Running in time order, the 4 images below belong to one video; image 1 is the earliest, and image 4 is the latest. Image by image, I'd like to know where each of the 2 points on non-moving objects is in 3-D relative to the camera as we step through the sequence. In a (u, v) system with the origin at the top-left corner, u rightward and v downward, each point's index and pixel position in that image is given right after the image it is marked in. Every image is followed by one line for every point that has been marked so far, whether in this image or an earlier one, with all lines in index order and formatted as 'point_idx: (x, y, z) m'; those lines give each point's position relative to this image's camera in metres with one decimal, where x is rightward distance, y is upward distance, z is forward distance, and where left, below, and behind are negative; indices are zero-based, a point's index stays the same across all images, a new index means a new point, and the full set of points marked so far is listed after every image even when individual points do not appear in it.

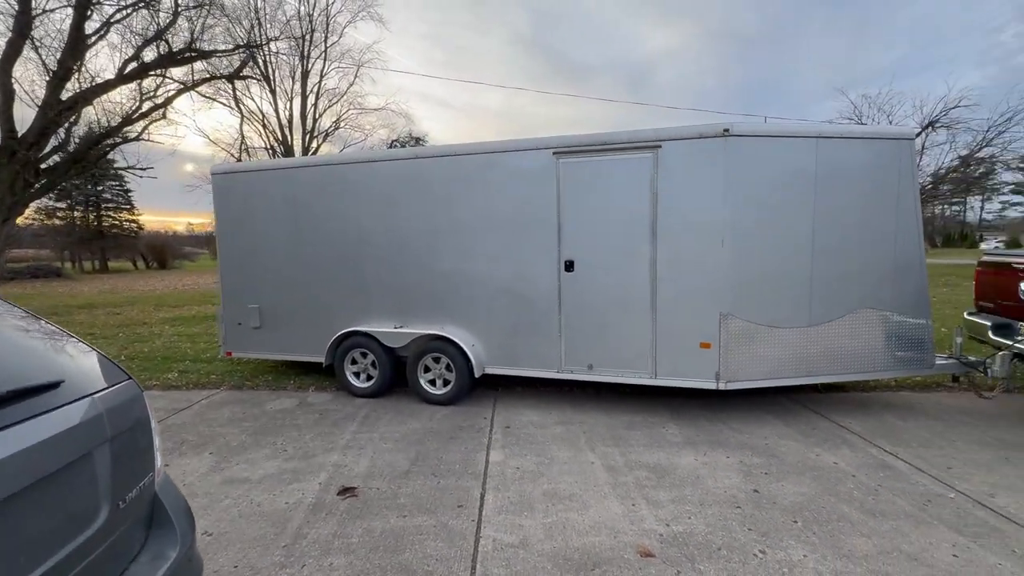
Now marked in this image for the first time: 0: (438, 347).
0: (-0.8, -0.7, +5.1) m
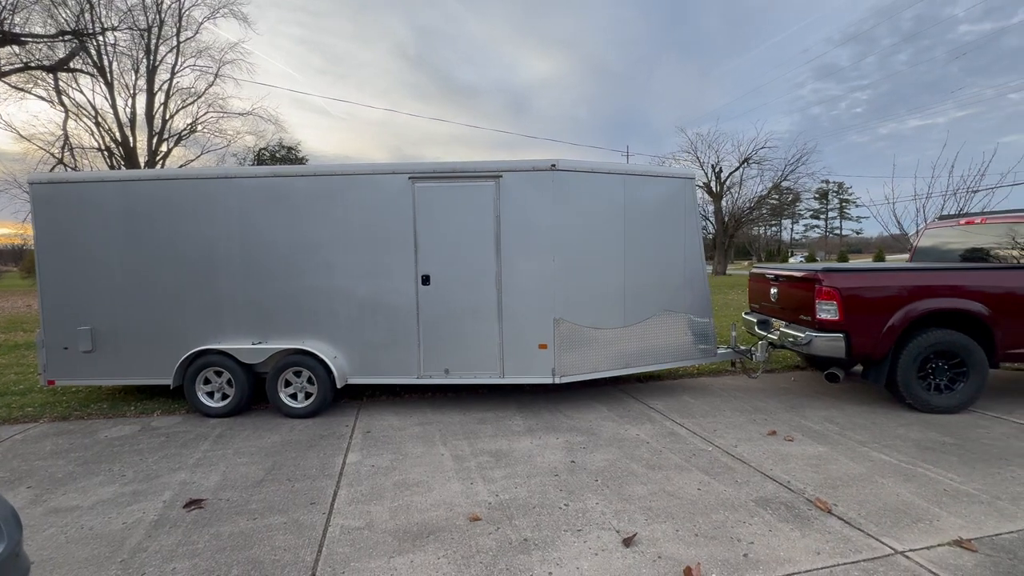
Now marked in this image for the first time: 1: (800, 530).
0: (-2.4, -0.8, +5.2) m
1: (+1.9, -1.6, +3.0) m
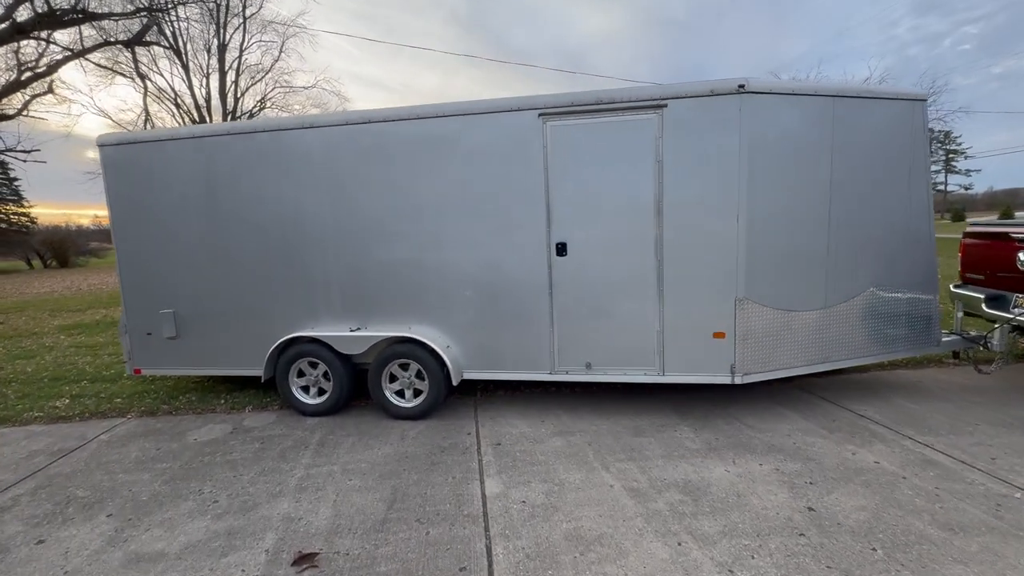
0: (-1.0, -0.6, +4.3) m
1: (+3.0, -1.4, +1.6) m
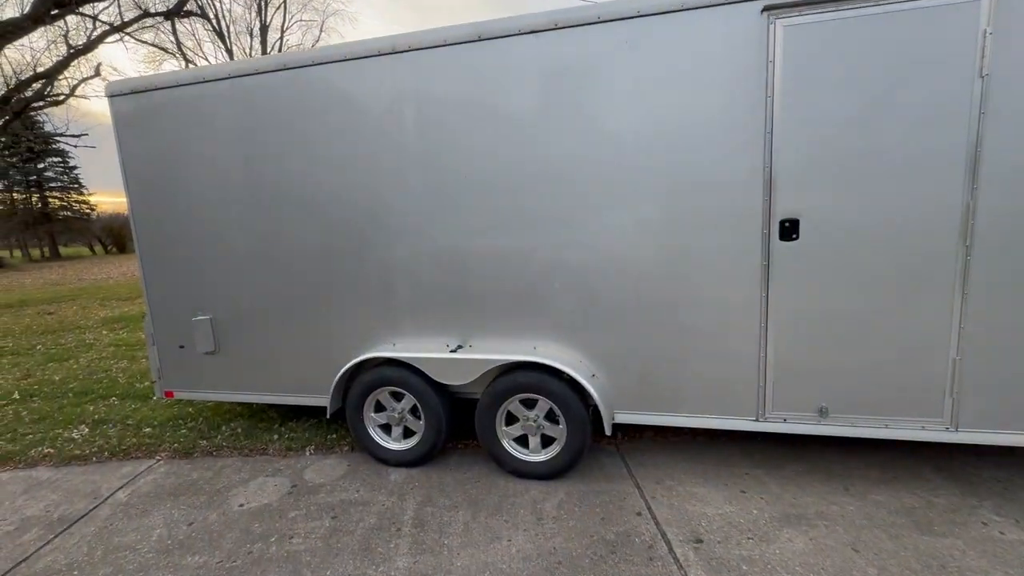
0: (+0.1, -0.6, +2.9) m
1: (+3.9, -1.5, 0.0) m
